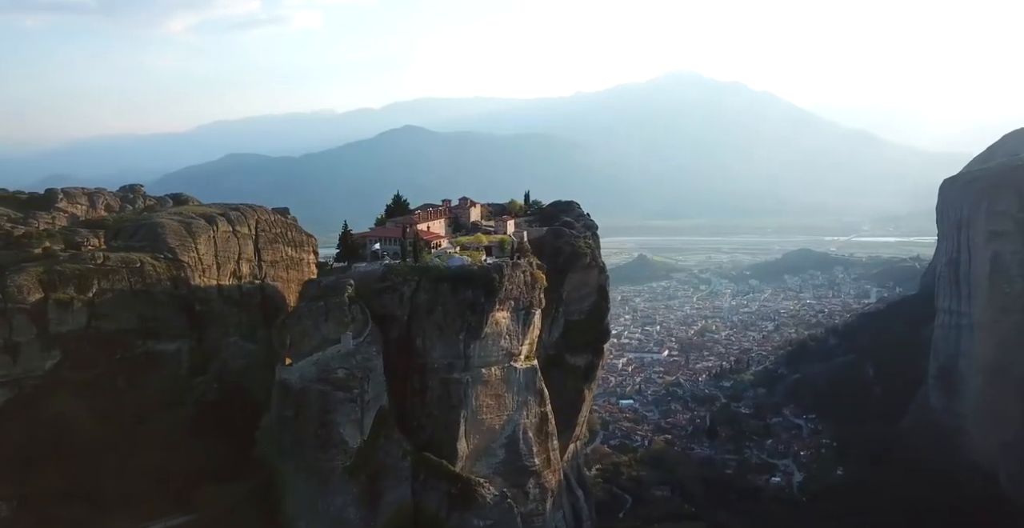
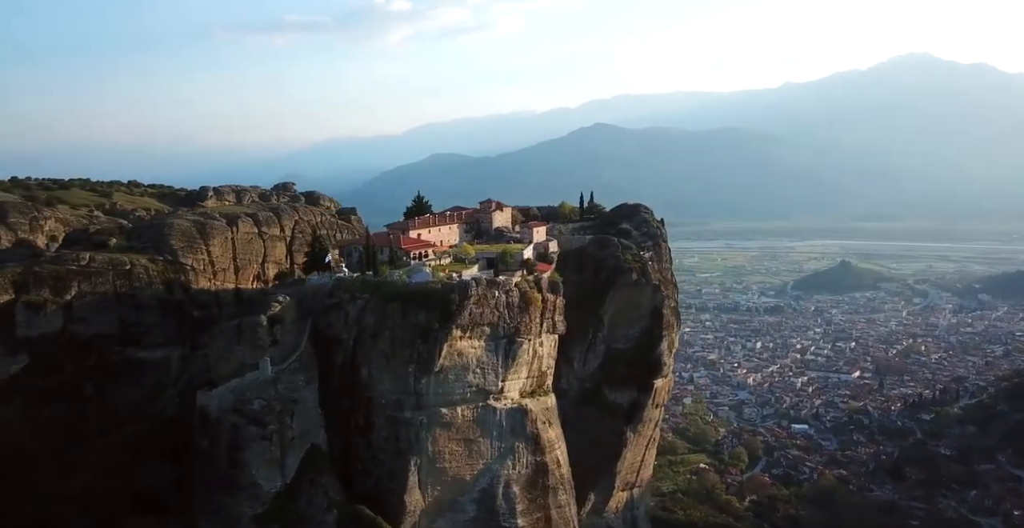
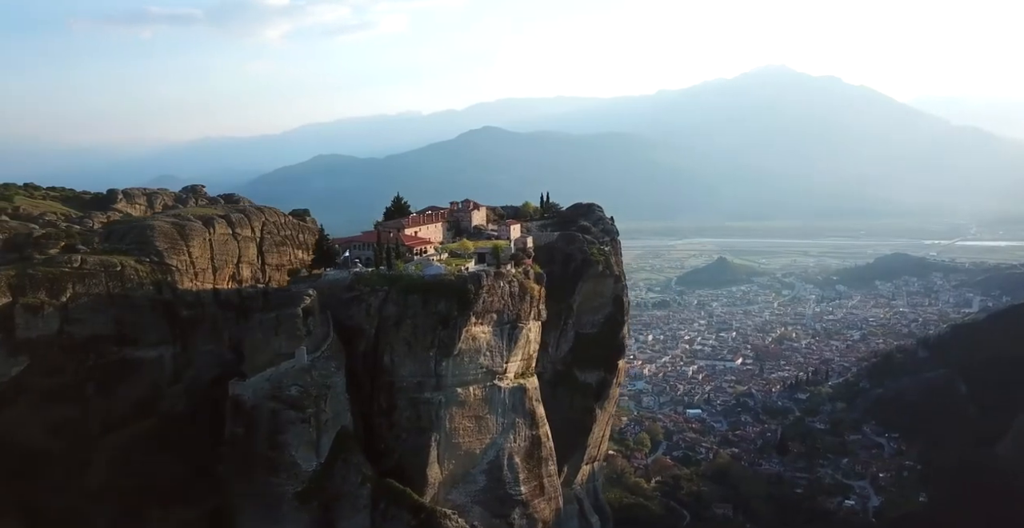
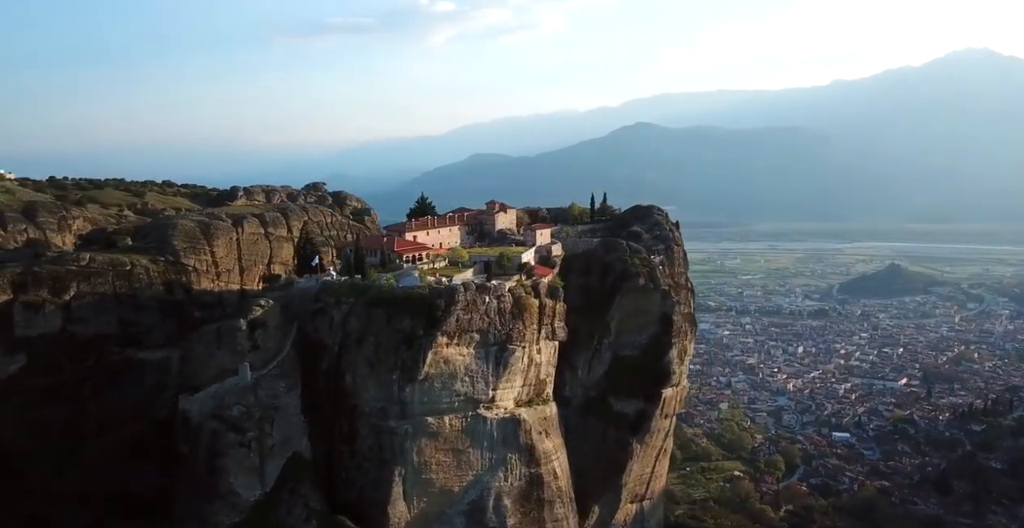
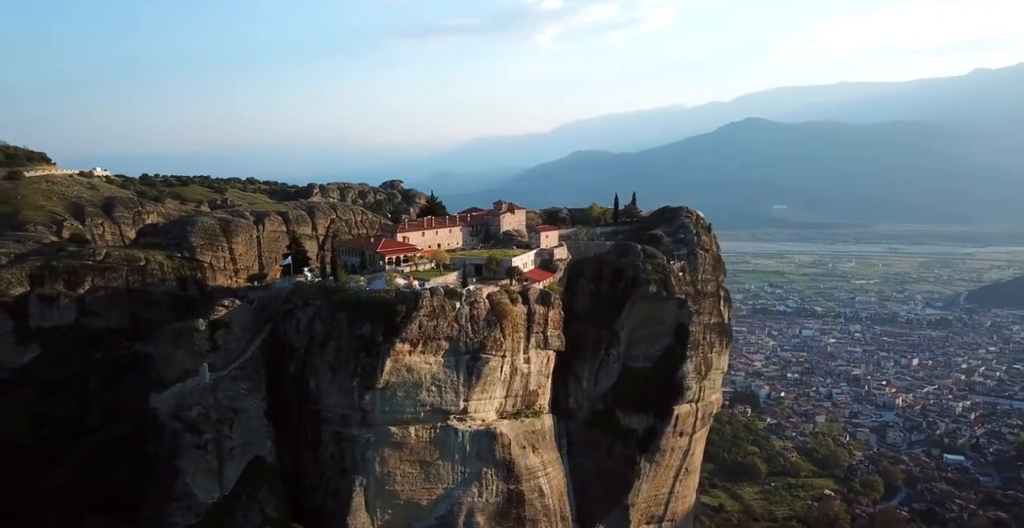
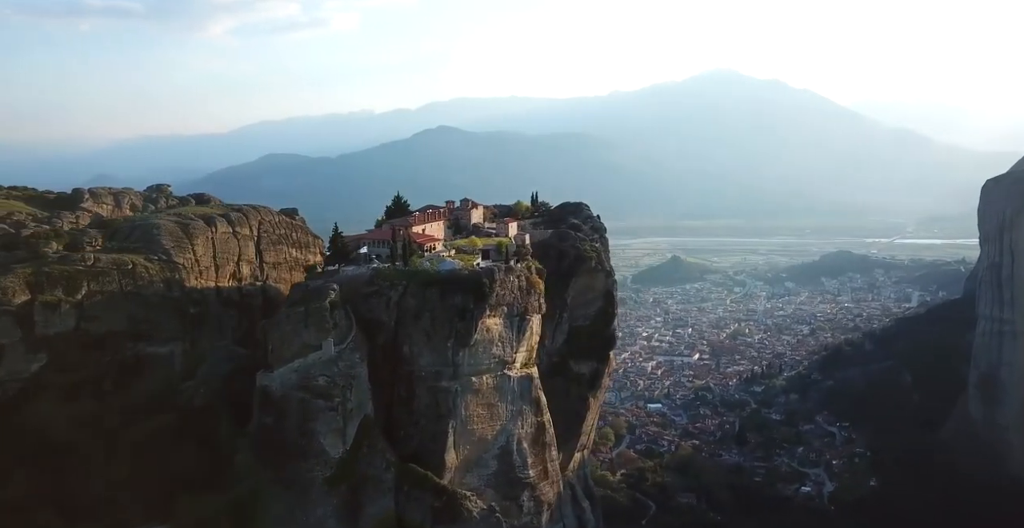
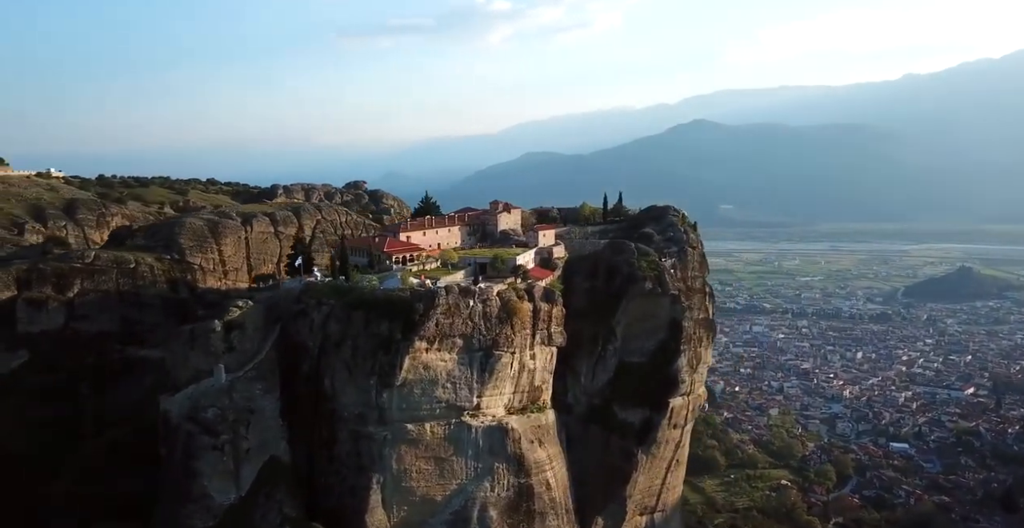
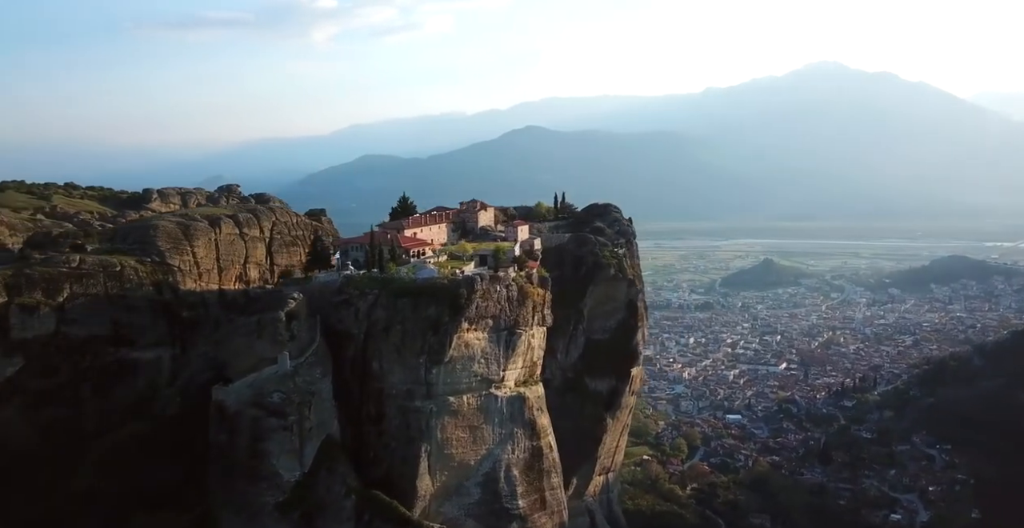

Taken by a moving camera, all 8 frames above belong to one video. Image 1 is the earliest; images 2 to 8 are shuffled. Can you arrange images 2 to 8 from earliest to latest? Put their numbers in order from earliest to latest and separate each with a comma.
6, 3, 8, 2, 4, 7, 5
